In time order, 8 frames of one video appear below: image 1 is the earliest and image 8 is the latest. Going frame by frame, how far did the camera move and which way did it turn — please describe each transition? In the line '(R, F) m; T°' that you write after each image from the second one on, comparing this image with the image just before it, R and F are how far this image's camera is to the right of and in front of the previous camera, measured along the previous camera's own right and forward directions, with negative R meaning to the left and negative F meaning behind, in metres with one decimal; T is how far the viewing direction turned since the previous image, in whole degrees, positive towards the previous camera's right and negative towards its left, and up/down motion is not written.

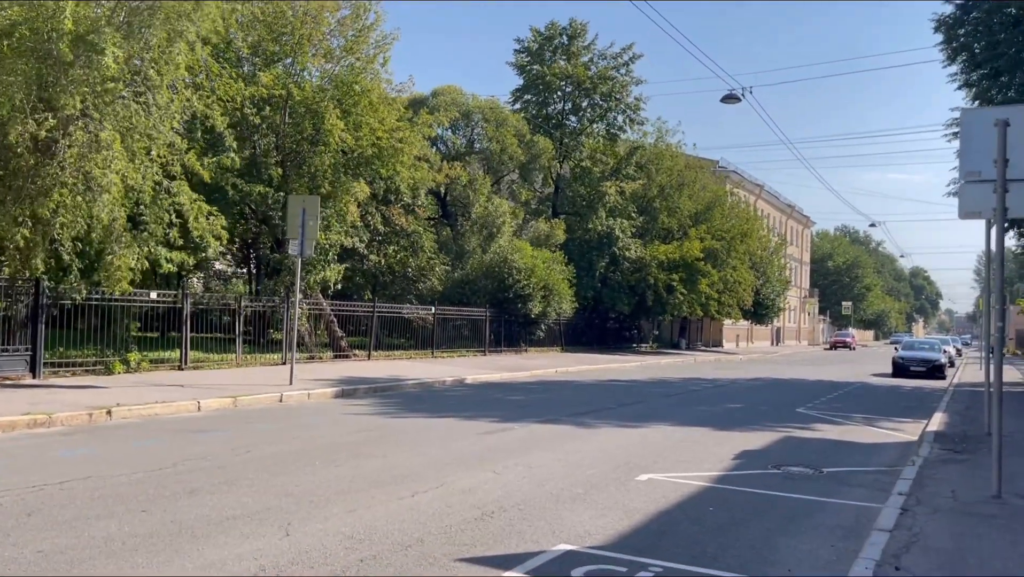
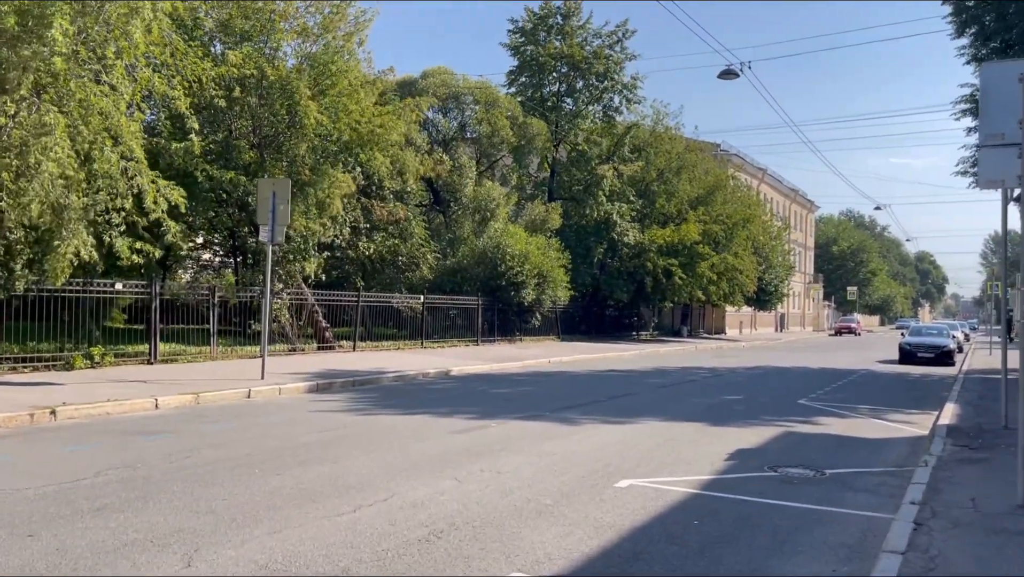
(+0.4, +1.0) m; 0°
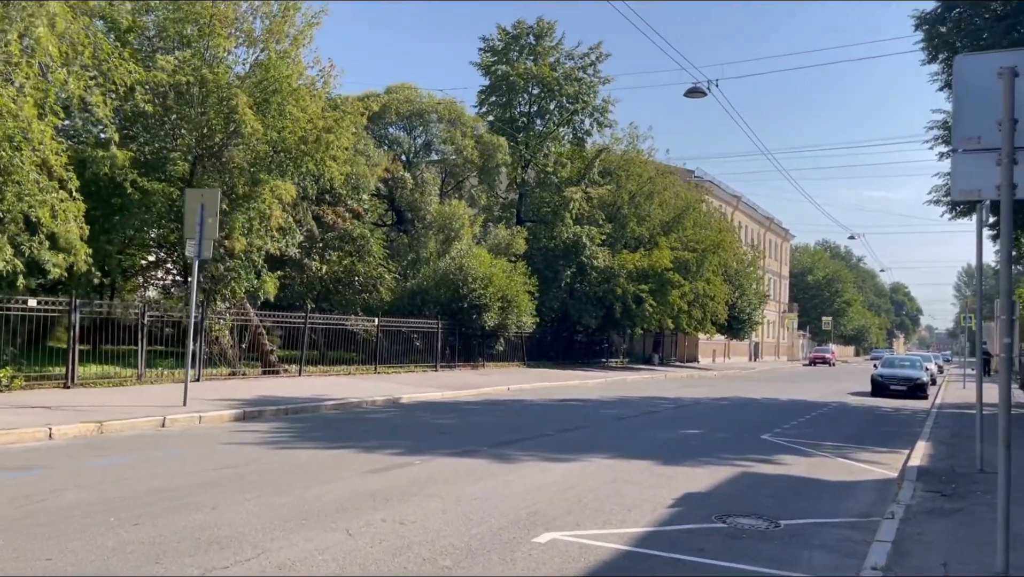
(+0.6, +1.1) m; +1°
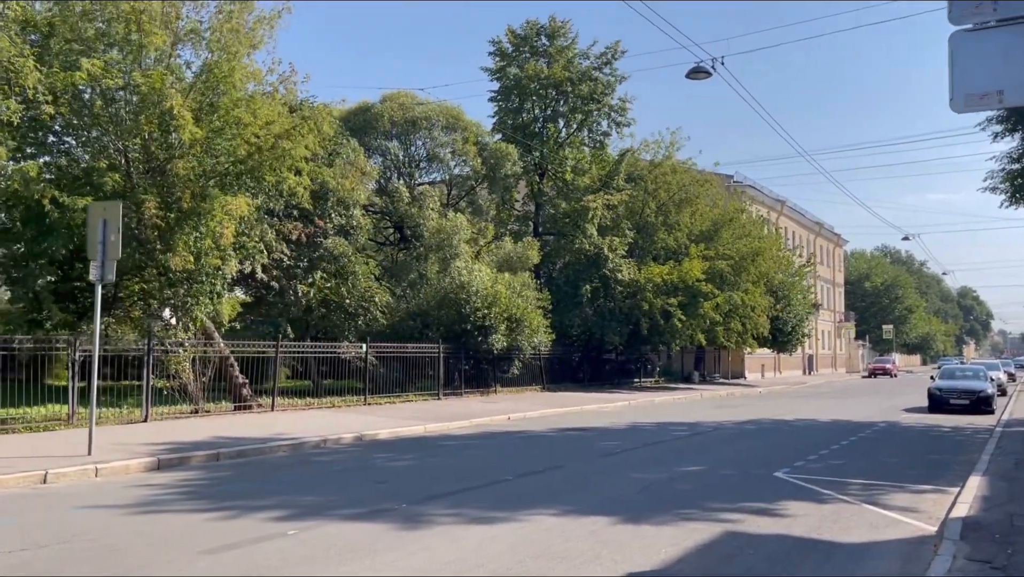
(+1.5, +2.6) m; -4°
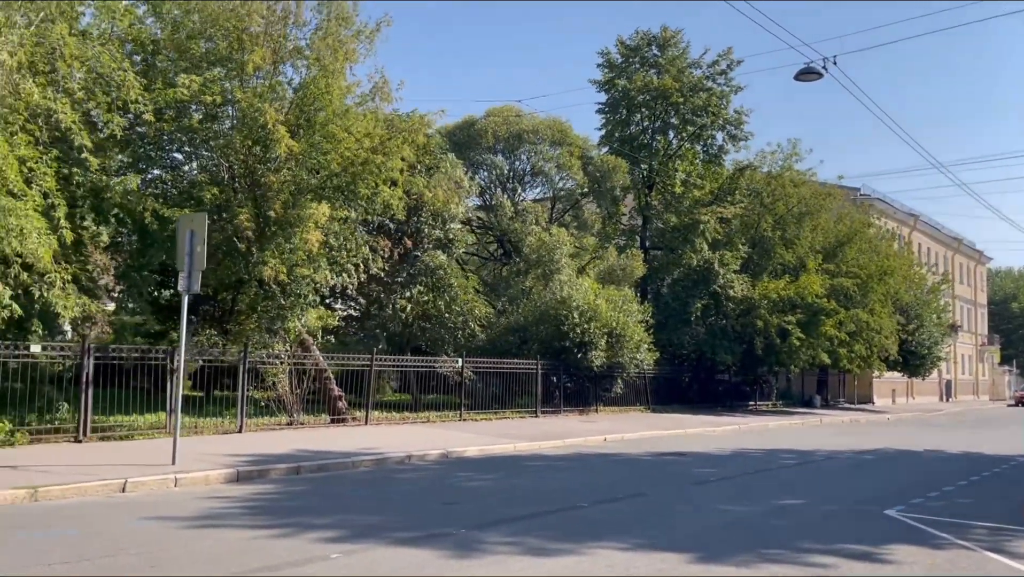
(+0.5, +0.7) m; -8°
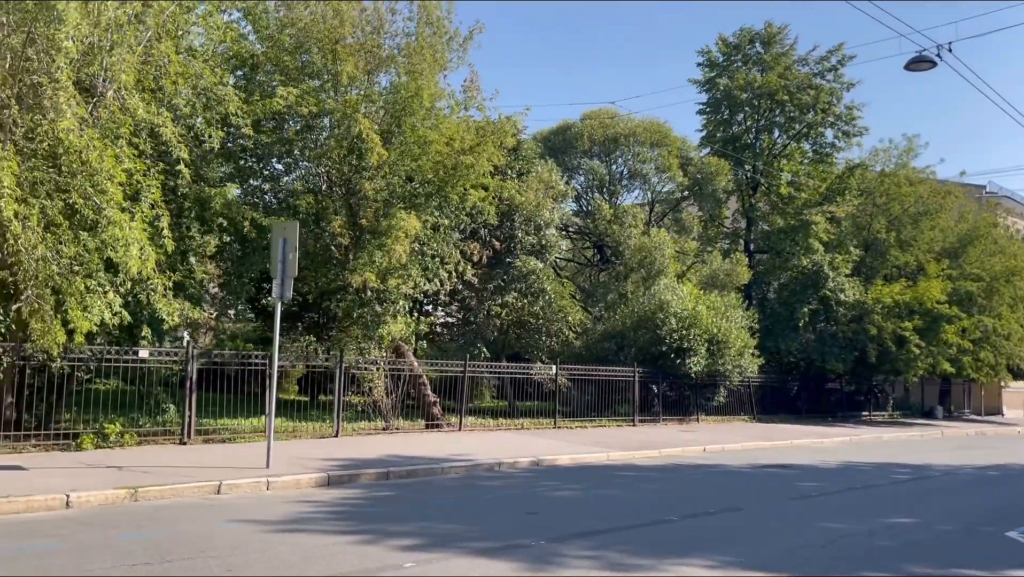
(+0.3, +0.3) m; -7°
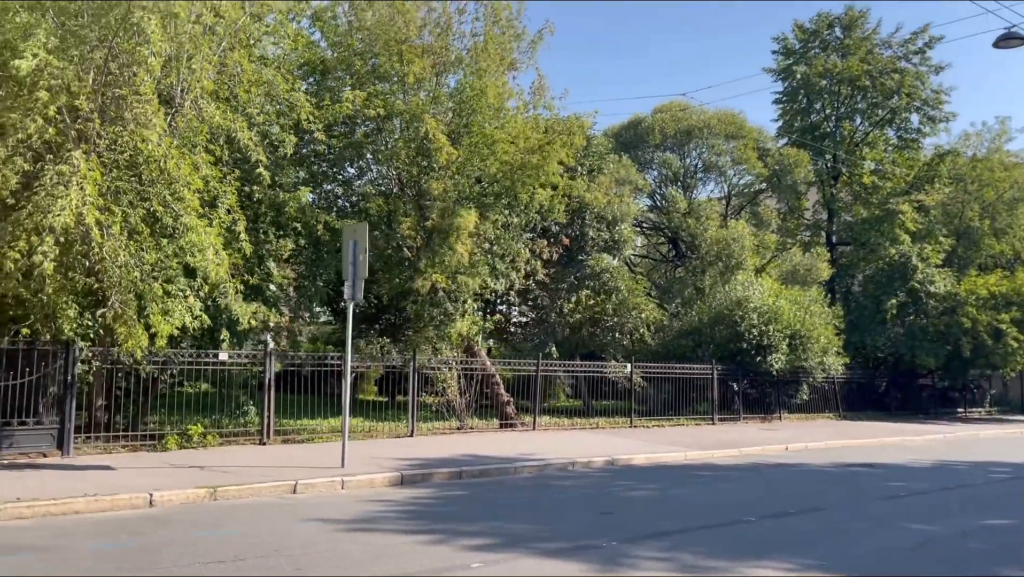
(+0.1, +0.2) m; -5°
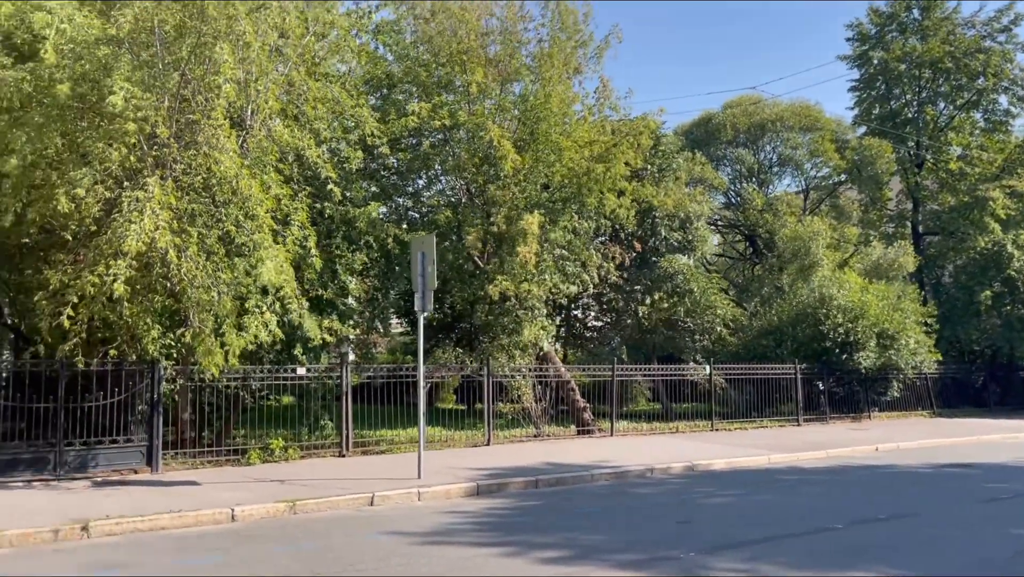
(+0.1, +0.1) m; -5°
